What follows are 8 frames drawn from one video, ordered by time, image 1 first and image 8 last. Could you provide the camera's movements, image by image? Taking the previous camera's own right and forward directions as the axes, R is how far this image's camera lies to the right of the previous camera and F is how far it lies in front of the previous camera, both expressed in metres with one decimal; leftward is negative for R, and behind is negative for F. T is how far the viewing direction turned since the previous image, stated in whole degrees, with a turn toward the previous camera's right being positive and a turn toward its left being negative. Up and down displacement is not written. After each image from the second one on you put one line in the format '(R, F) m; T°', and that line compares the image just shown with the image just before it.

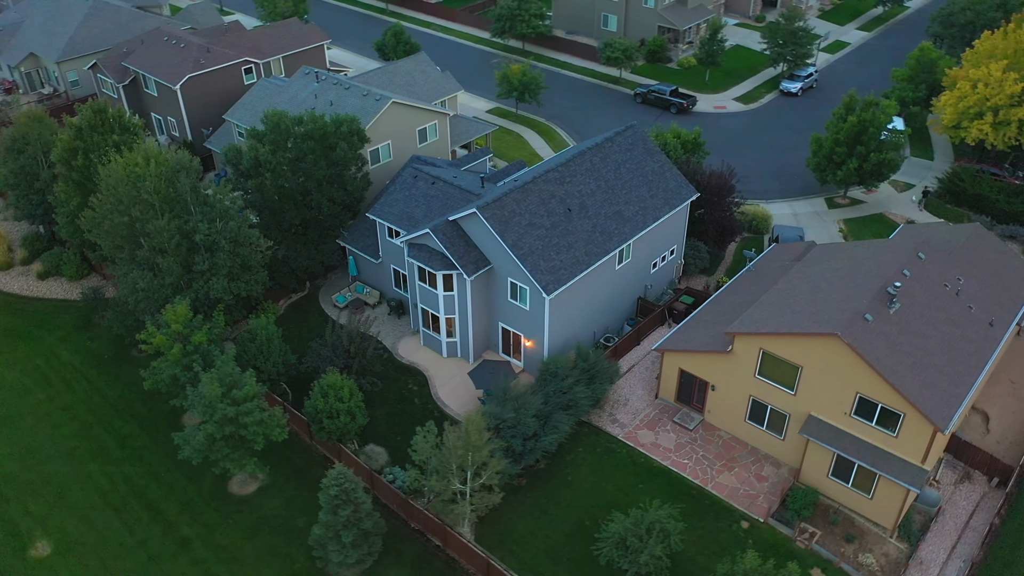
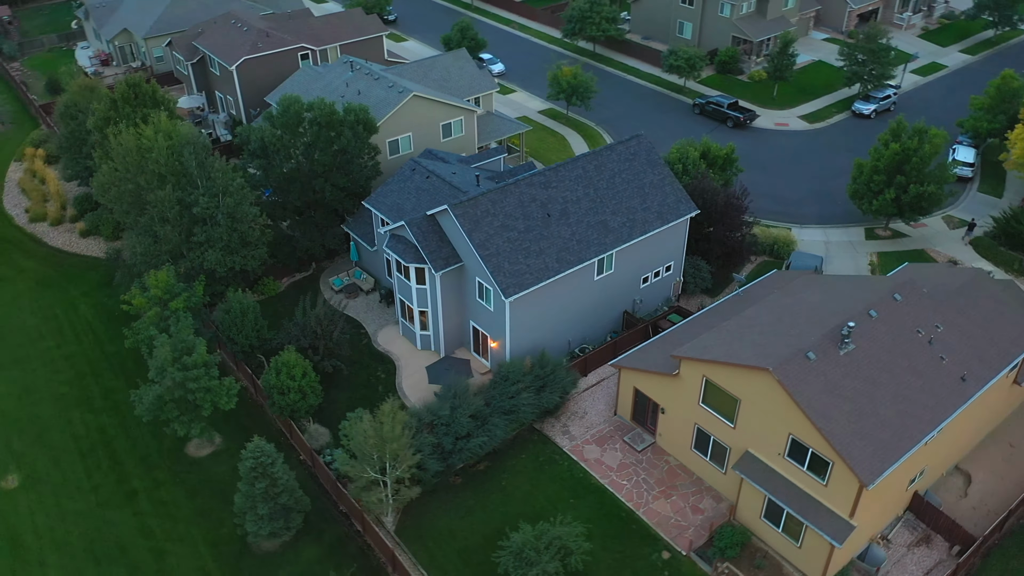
(+5.4, +0.4) m; -8°
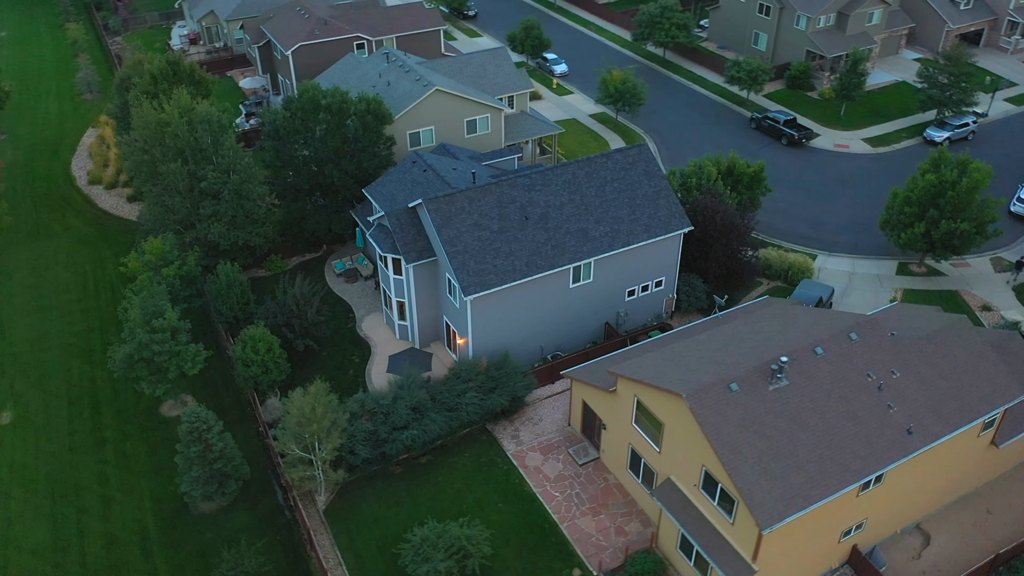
(+5.3, +0.4) m; -8°
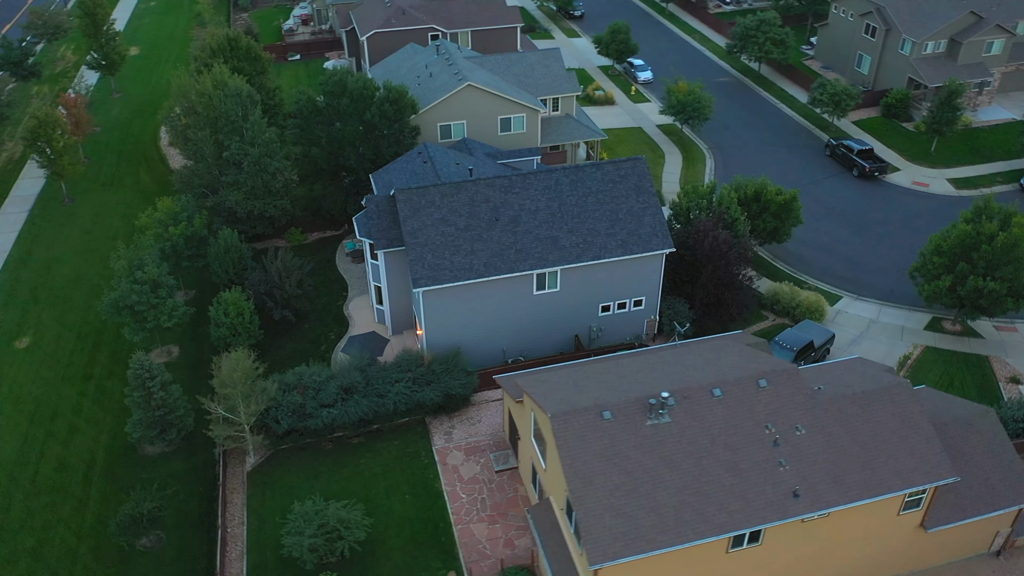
(+7.0, +0.7) m; -11°
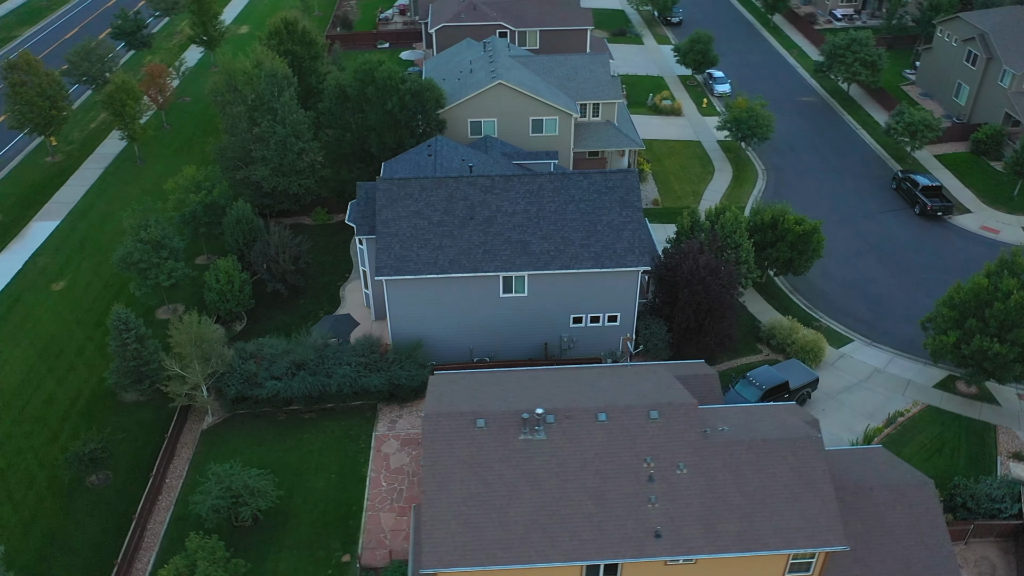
(+6.3, +0.6) m; -10°
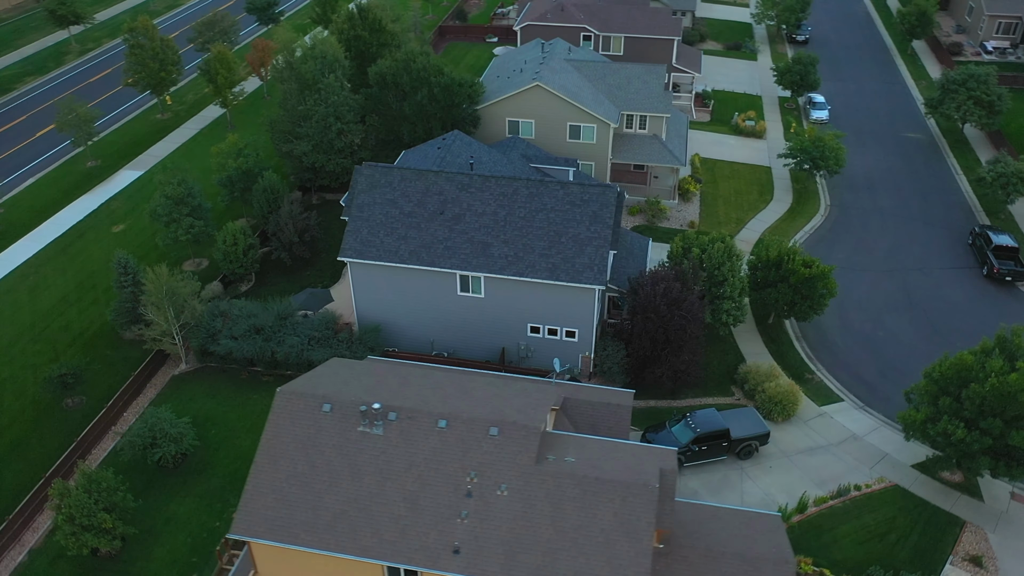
(+7.8, +0.9) m; -12°
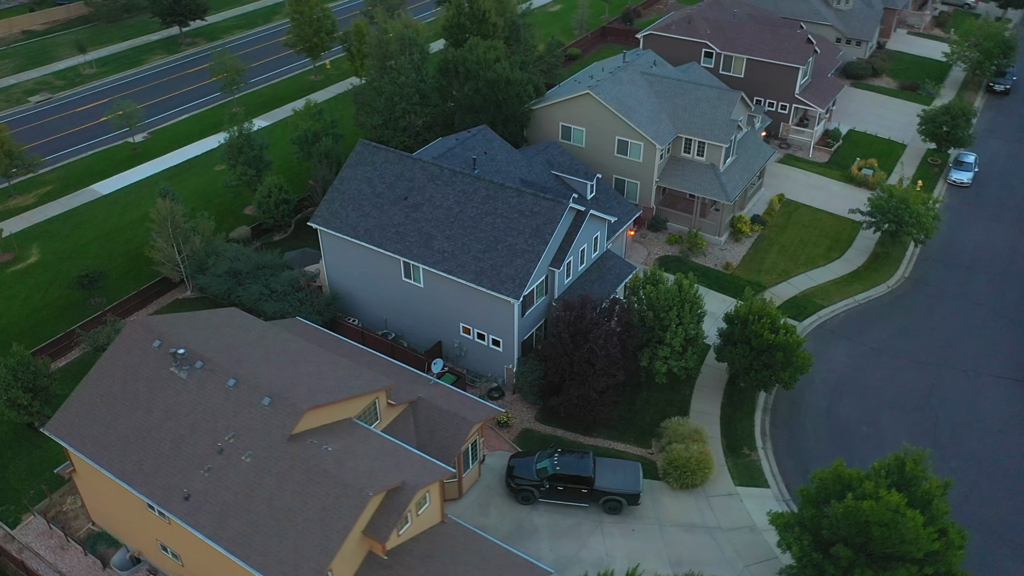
(+11.3, +2.0) m; -18°
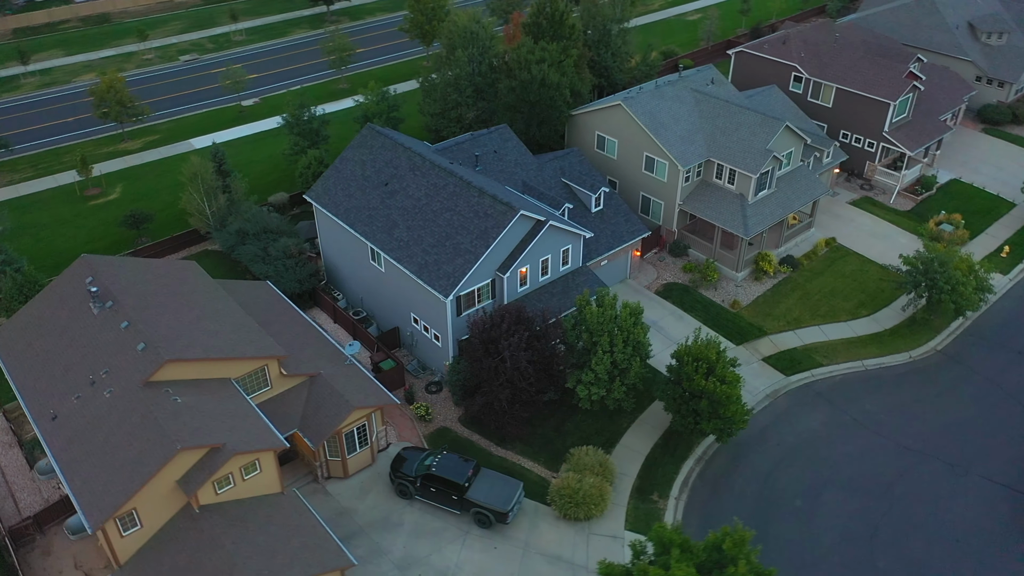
(+8.7, +1.2) m; -13°
